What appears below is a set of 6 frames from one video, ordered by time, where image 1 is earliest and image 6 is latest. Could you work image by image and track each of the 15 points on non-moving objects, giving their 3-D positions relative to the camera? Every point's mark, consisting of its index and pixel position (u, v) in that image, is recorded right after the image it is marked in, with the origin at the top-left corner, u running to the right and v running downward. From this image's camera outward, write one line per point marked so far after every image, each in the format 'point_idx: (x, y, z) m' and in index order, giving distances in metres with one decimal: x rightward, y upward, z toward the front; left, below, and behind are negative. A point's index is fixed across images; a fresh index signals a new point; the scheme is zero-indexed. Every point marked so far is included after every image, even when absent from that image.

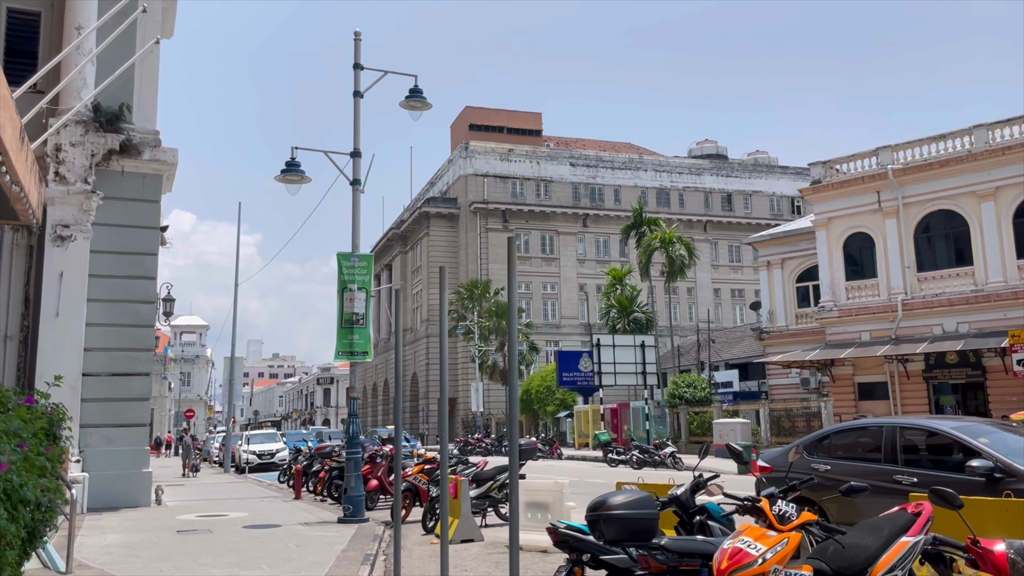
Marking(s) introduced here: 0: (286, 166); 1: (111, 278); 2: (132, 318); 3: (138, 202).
0: (-3.8, +2.1, +14.0) m
1: (-8.2, +0.2, +16.9) m
2: (-7.7, -0.6, +16.9) m
3: (-7.8, +1.8, +17.4) m
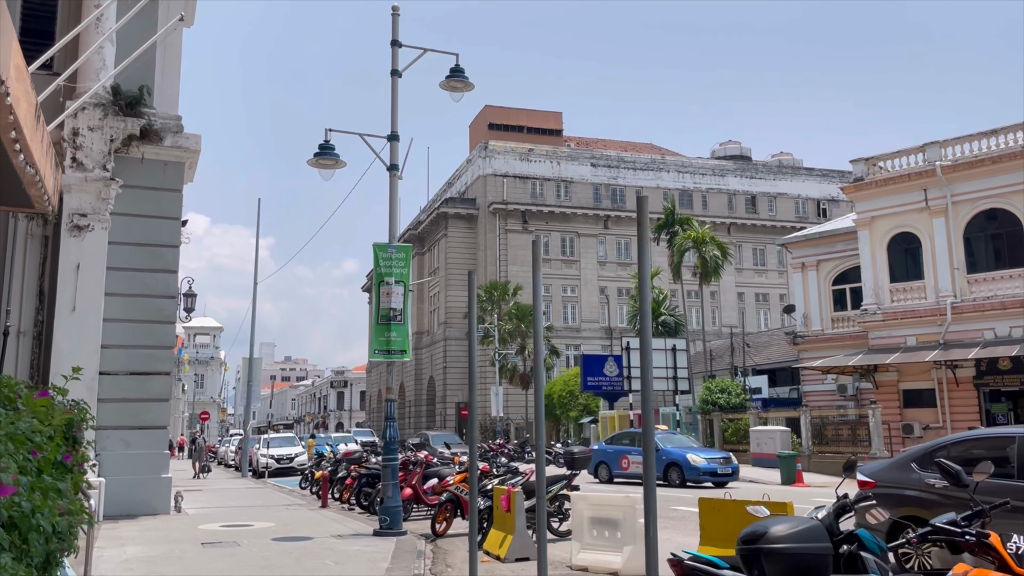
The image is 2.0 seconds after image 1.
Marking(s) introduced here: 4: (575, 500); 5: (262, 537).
0: (-3.0, +2.2, +13.0) m
1: (-7.4, +0.3, +15.9) m
2: (-6.9, -0.5, +16.0) m
3: (-7.0, +1.9, +16.4) m
4: (+0.7, -2.5, +9.6) m
5: (-3.8, -3.7, +12.4) m
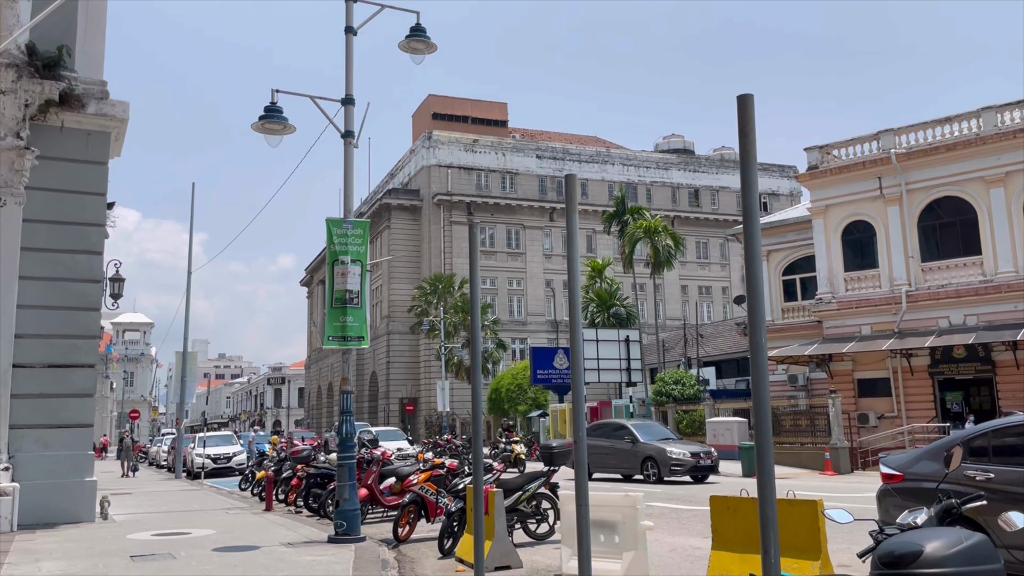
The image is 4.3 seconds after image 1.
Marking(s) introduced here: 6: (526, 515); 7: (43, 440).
0: (-3.5, +2.5, +11.6) m
1: (-8.0, +0.6, +14.2) m
2: (-7.5, -0.2, +14.3) m
3: (-7.6, +2.2, +14.7) m
4: (+0.5, -2.2, +8.6) m
5: (-4.1, -3.4, +11.0) m
6: (+0.2, -2.9, +10.4) m
7: (-7.8, -2.5, +13.8) m
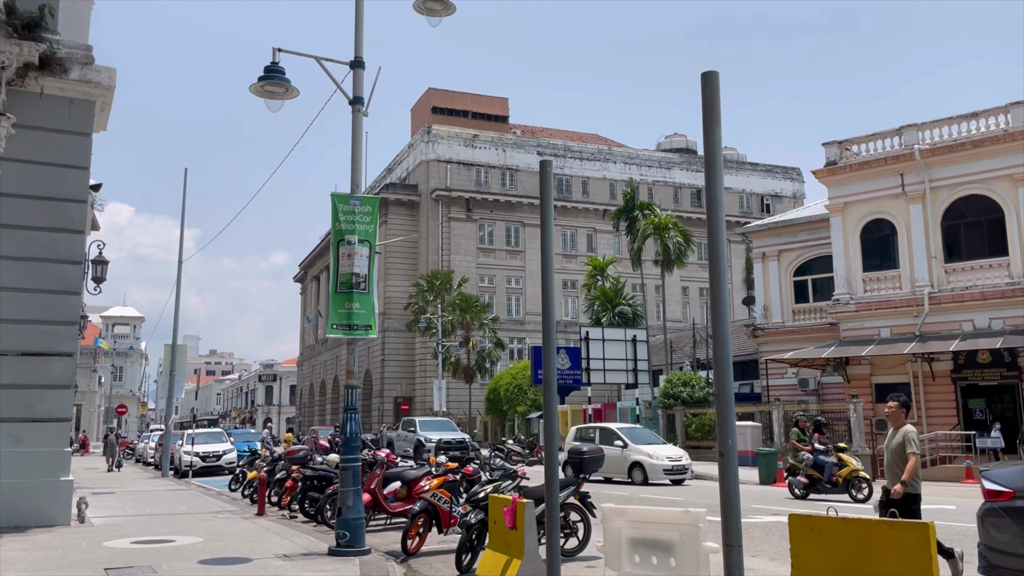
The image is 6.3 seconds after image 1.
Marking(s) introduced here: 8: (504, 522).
0: (-3.1, +2.7, +10.4) m
1: (-7.7, +0.9, +13.0) m
2: (-7.2, +0.1, +13.1) m
3: (-7.3, +2.5, +13.5) m
4: (+0.9, -2.0, +7.4) m
5: (-3.9, -3.2, +9.8) m
6: (+0.5, -2.7, +9.2) m
7: (-7.5, -2.2, +12.5) m
8: (-0.1, -2.3, +8.1) m
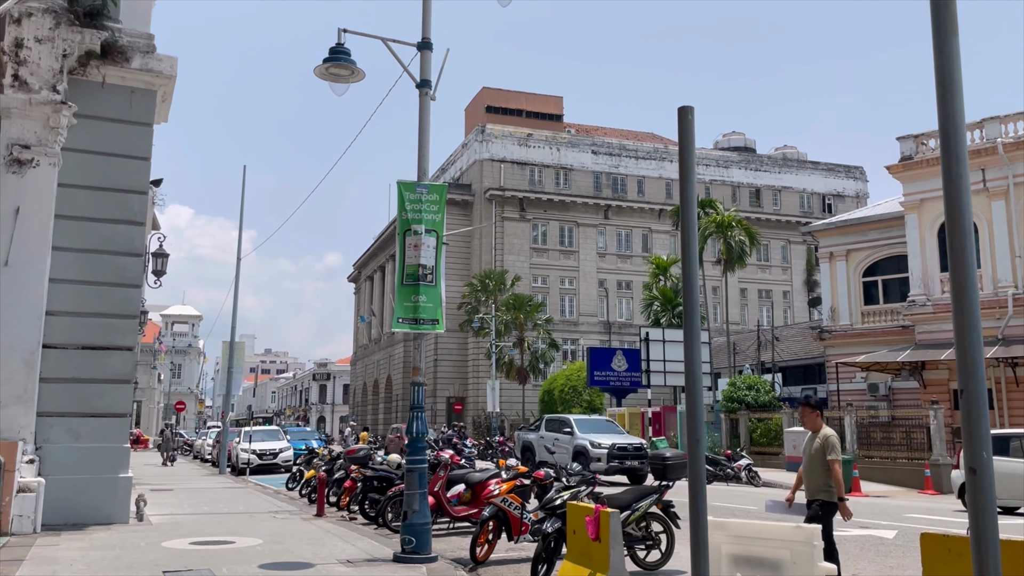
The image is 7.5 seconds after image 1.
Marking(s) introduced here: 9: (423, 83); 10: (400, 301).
0: (-2.2, +2.8, +9.9) m
1: (-6.6, +1.0, +12.8) m
2: (-6.2, +0.2, +12.8) m
3: (-6.2, +2.6, +13.3) m
4: (+1.6, -1.9, +6.7) m
5: (-3.0, -3.1, +9.4) m
6: (+1.3, -2.6, +8.6) m
7: (-6.5, -2.1, +12.3) m
8: (+0.7, -2.2, +7.5) m
9: (-1.1, +2.6, +10.4) m
10: (-1.4, -0.2, +10.1) m
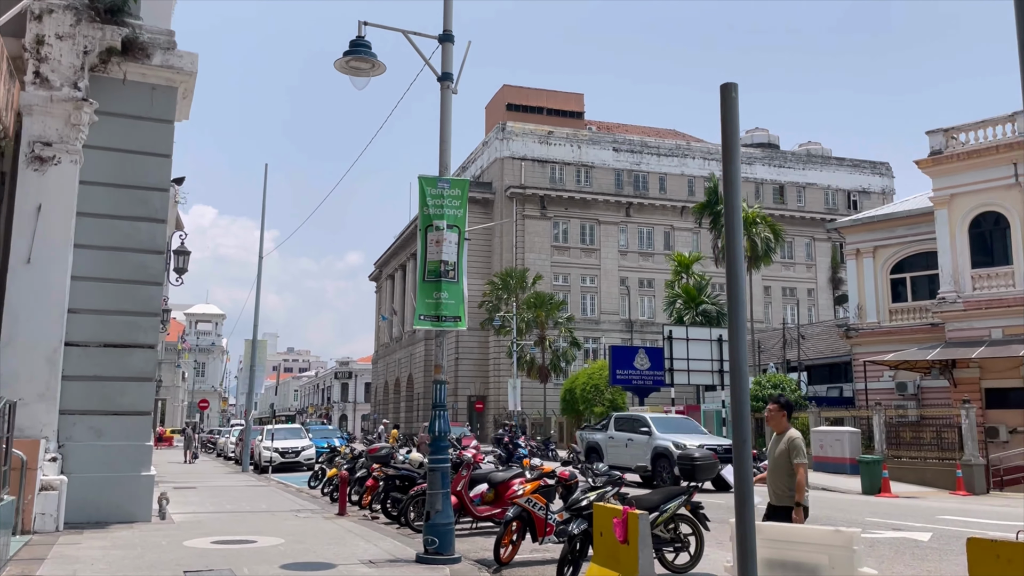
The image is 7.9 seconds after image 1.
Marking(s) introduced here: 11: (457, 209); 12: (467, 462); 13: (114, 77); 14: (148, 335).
0: (-1.9, +2.8, +9.8) m
1: (-6.3, +1.1, +12.7) m
2: (-5.8, +0.3, +12.8) m
3: (-5.8, +2.7, +13.2) m
4: (+1.8, -1.9, +6.5) m
5: (-2.7, -3.1, +9.3) m
6: (+1.5, -2.6, +8.3) m
7: (-6.2, -2.1, +12.3) m
8: (+0.9, -2.2, +7.3) m
9: (-0.8, +2.6, +10.3) m
10: (-1.1, -0.1, +9.9) m
11: (-0.7, +1.0, +10.1) m
12: (-0.6, -2.4, +11.3) m
13: (-6.3, +3.3, +13.1) m
14: (-5.6, -0.7, +12.7) m
